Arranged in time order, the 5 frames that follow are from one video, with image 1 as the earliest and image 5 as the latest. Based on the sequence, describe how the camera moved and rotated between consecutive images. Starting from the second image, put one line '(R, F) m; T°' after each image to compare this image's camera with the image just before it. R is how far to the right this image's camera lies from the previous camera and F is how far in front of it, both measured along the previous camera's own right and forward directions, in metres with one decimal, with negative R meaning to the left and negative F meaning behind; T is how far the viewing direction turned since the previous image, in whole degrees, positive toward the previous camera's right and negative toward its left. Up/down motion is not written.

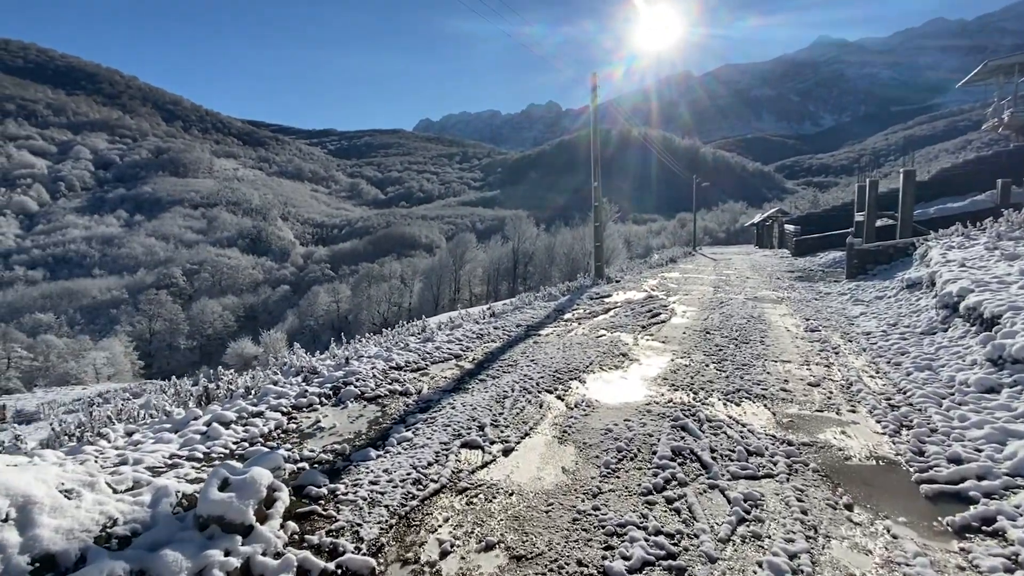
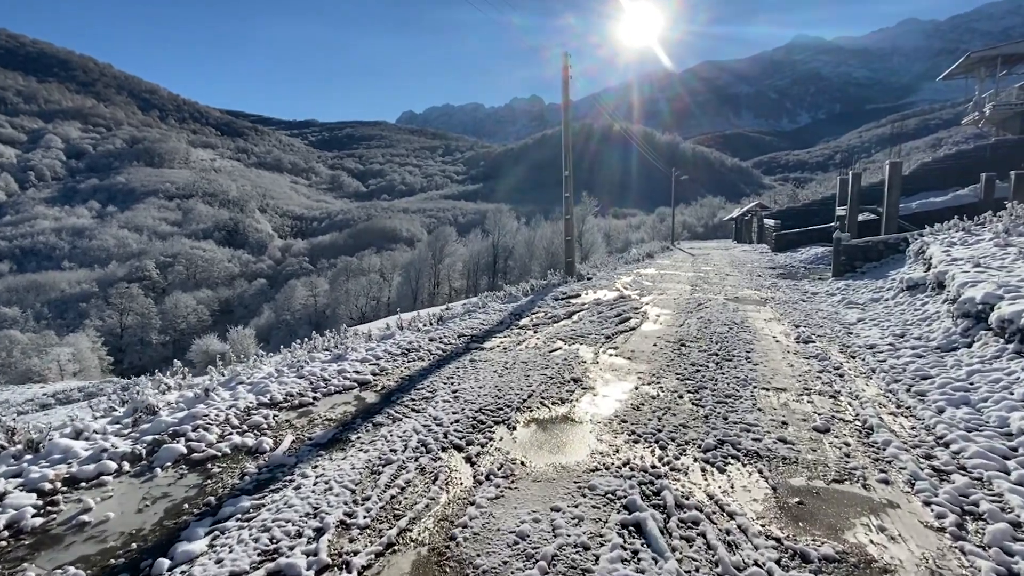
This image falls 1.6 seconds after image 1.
(+0.5, +1.2) m; +2°
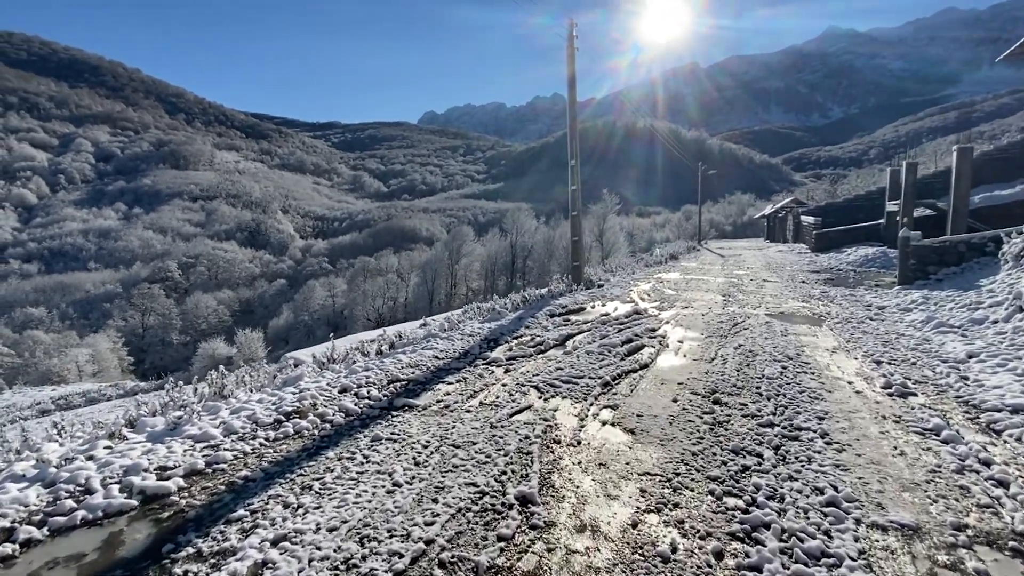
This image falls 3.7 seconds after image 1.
(+0.5, +2.0) m; -2°
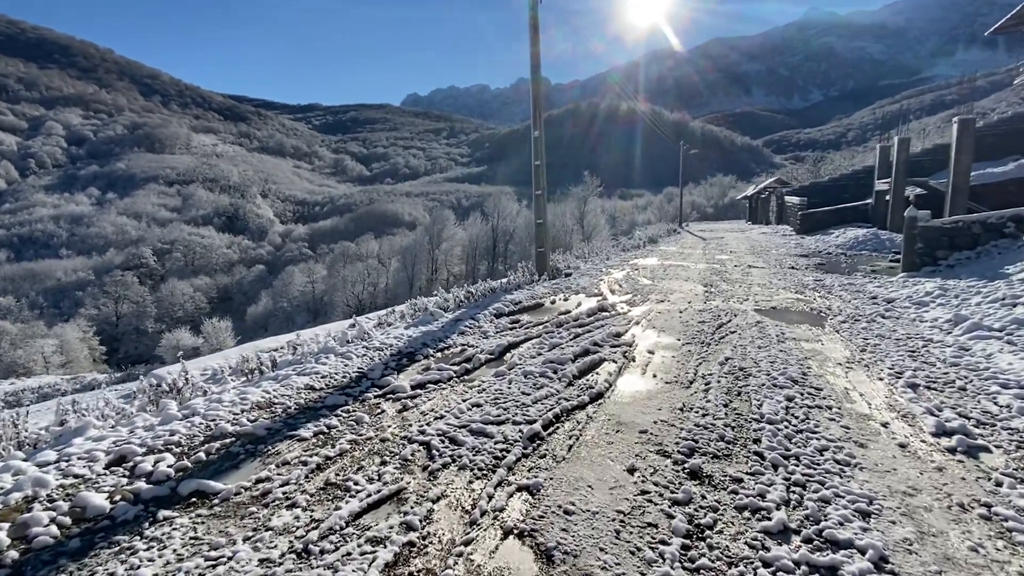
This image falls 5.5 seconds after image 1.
(+0.5, +1.5) m; +1°
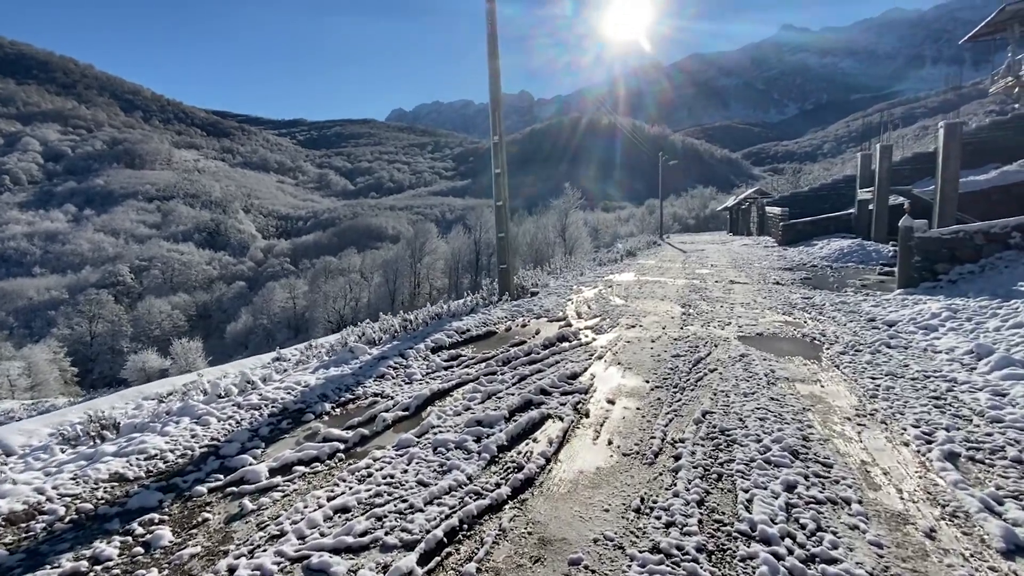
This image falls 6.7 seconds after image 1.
(+0.4, +1.0) m; +1°
